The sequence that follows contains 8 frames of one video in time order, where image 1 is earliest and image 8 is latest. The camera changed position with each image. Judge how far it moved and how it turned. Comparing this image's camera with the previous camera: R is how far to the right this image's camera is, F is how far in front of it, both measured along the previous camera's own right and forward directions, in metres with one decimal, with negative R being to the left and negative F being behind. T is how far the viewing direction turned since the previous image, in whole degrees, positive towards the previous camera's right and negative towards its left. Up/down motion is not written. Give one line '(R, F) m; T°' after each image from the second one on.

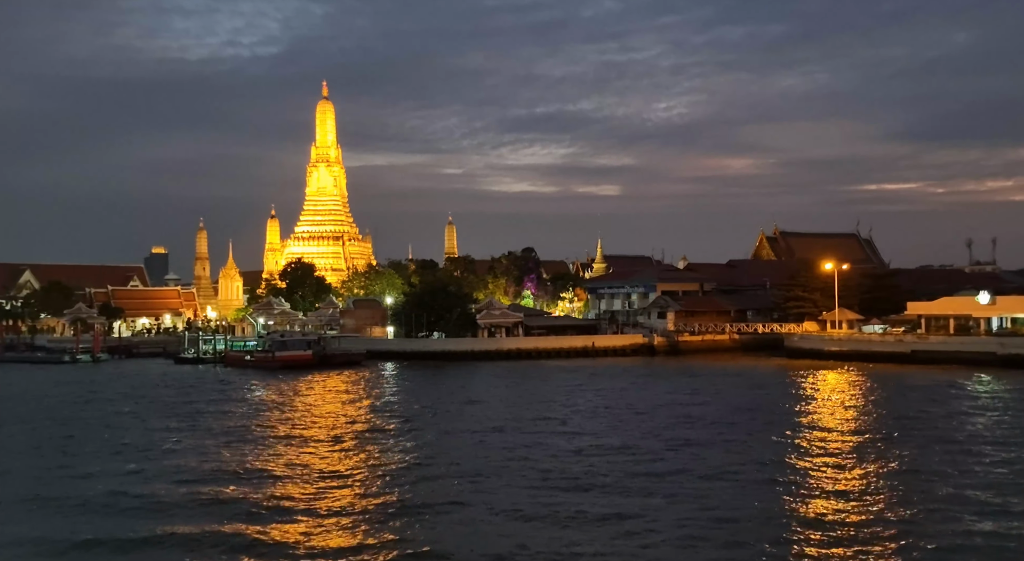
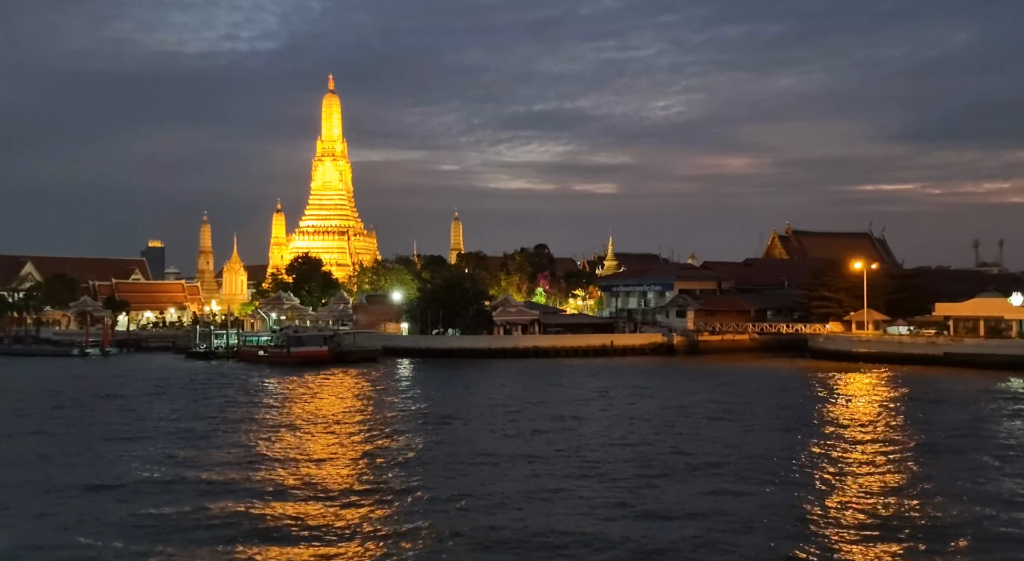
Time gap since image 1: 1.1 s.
(-0.6, +0.6) m; 0°
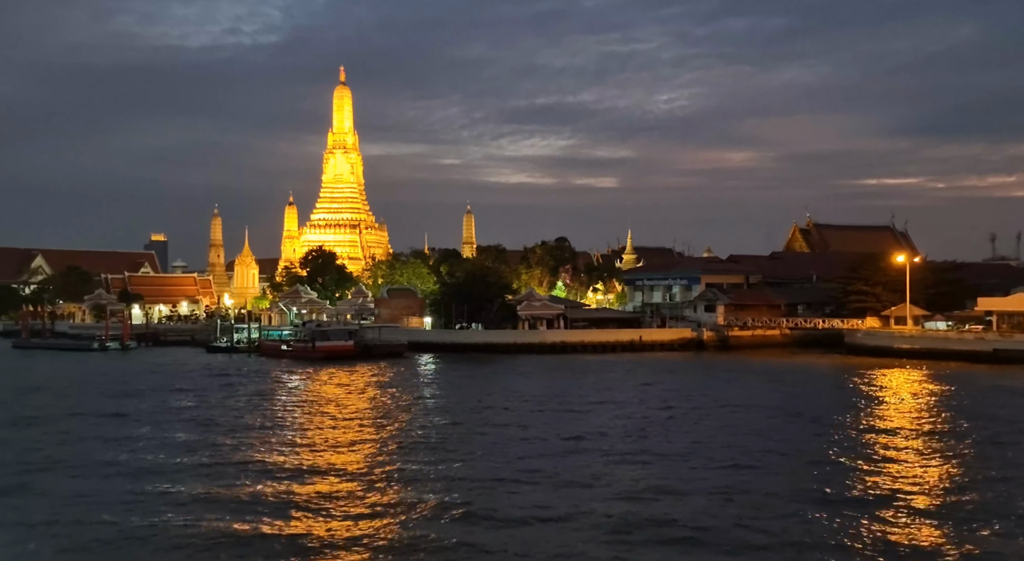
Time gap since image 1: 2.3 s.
(-0.7, +0.7) m; 0°
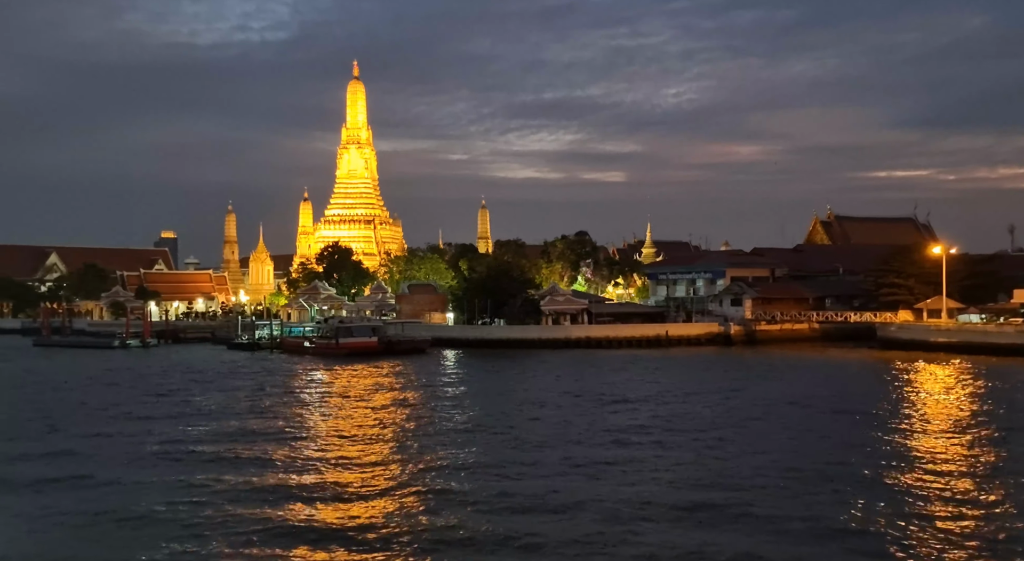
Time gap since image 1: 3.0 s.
(-0.4, +0.5) m; 0°
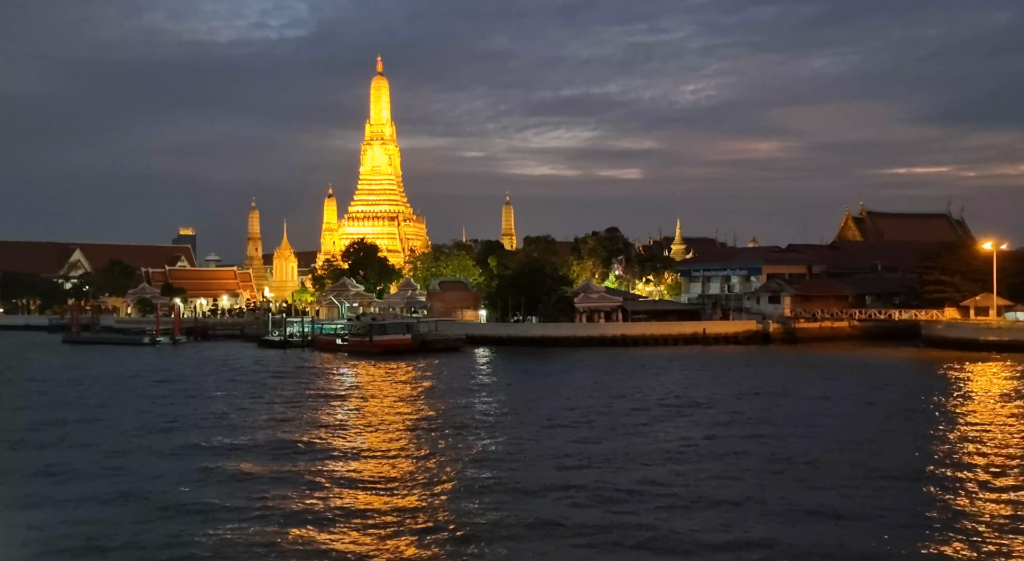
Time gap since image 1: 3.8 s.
(-0.5, +0.6) m; -1°
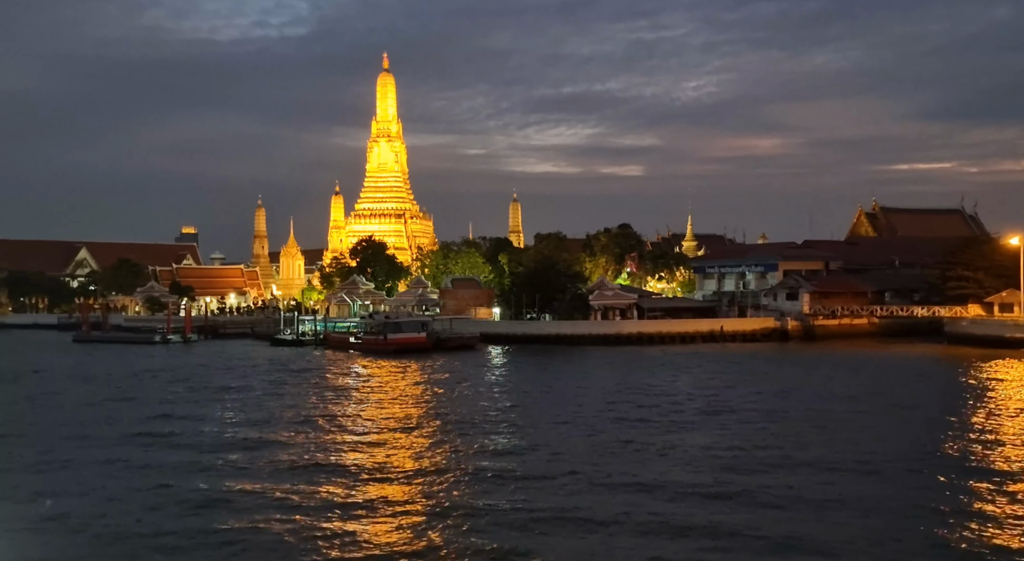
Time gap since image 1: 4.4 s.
(-0.3, +0.5) m; 0°
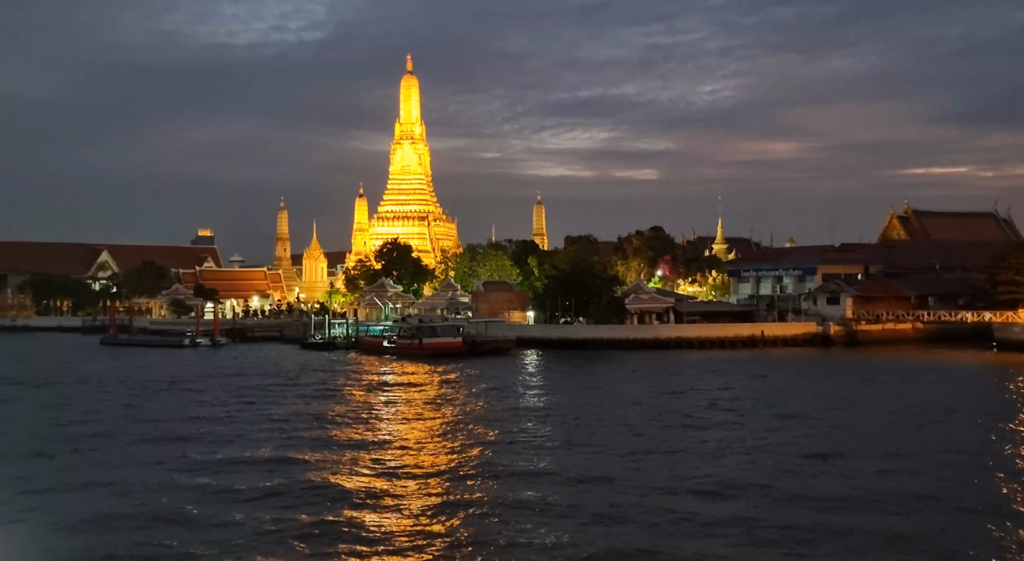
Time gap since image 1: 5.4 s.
(-0.5, +0.7) m; -1°
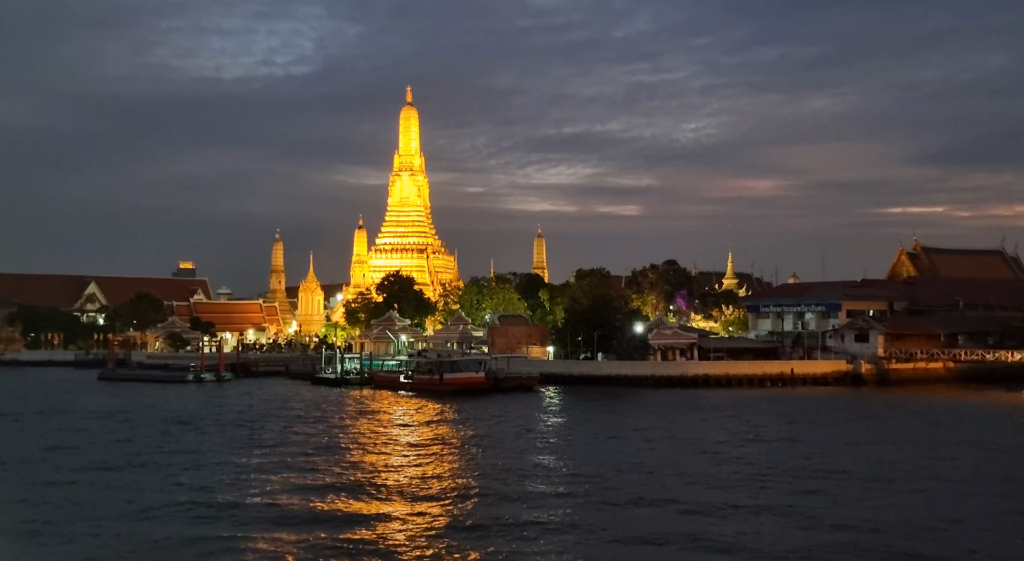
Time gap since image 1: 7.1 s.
(-1.0, +1.1) m; +1°
